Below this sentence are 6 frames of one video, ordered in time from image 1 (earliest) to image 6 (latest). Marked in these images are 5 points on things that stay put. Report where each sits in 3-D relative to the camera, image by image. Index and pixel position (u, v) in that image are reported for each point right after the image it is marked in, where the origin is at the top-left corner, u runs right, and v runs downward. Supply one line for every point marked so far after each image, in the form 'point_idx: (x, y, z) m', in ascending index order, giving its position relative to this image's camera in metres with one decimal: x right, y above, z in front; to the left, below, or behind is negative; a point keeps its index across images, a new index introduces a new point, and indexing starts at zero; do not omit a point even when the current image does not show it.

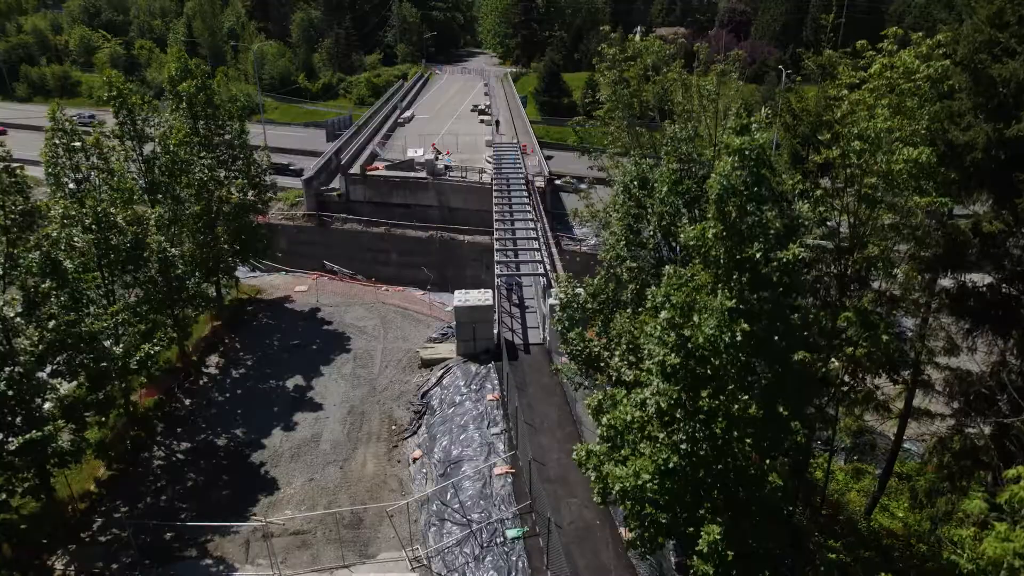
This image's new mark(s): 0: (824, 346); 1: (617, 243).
0: (+5.5, -1.0, +11.9) m
1: (+2.0, +0.9, +12.5) m
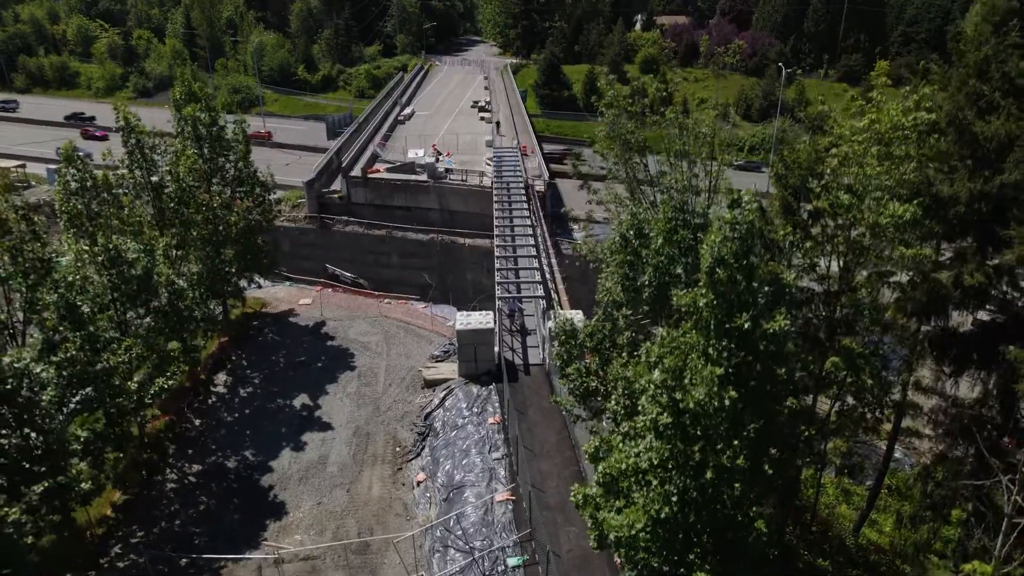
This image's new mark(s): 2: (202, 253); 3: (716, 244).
0: (+5.5, -1.8, +12.4) m
1: (+2.0, 0.0, +13.0) m
2: (-9.1, +1.0, +19.7) m
3: (+2.8, +0.6, +9.3) m
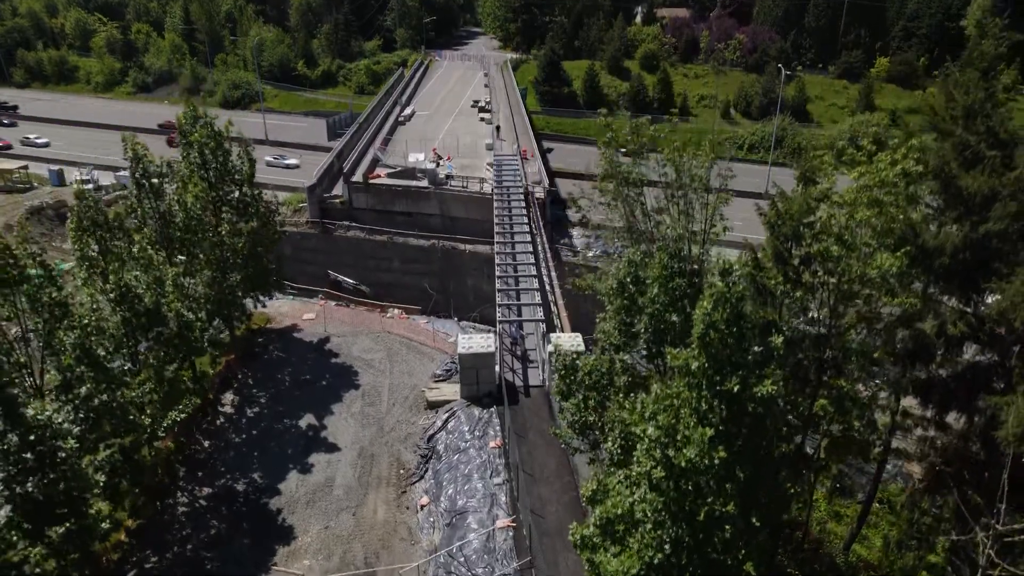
0: (+5.5, -2.7, +12.9) m
1: (+2.0, -0.8, +13.4) m
2: (-9.1, +0.3, +20.1) m
3: (+2.8, -0.3, +9.8) m
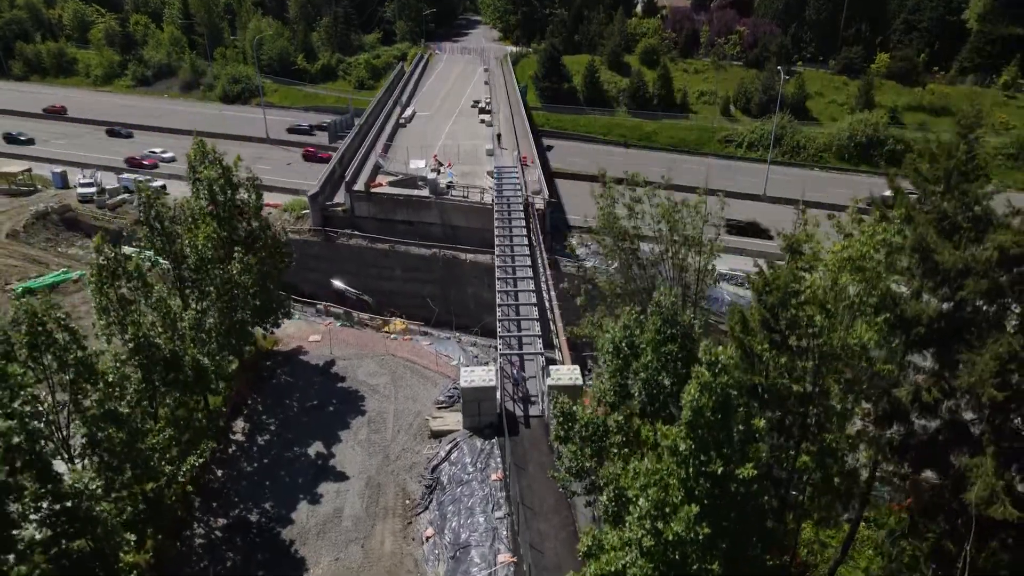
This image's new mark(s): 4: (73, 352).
0: (+5.6, -4.0, +13.7) m
1: (+2.0, -2.1, +14.2) m
2: (-9.0, -0.8, +20.9) m
3: (+2.9, -1.7, +10.6) m
4: (-9.0, -1.2, +13.7) m
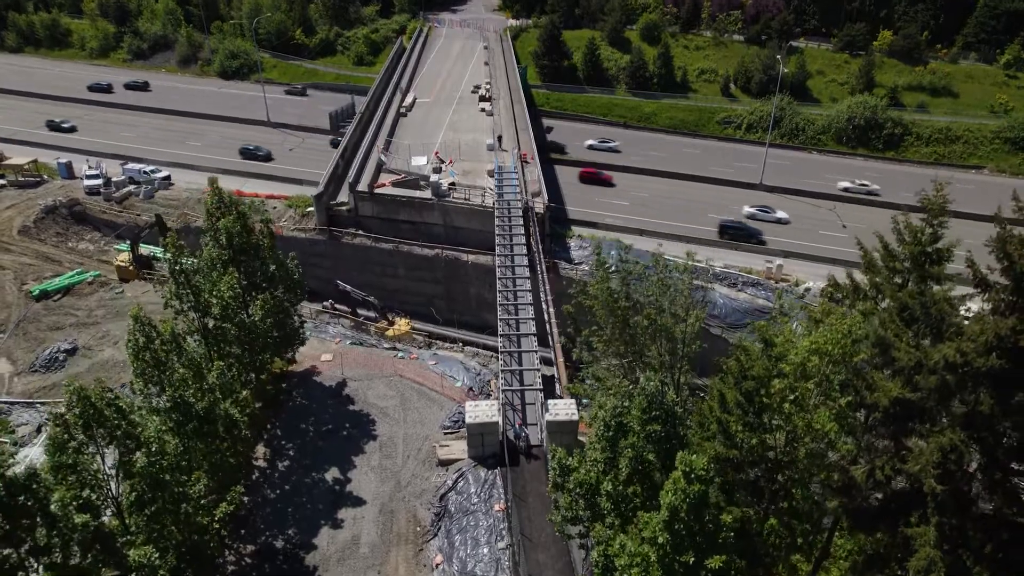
0: (+5.6, -5.8, +15.5) m
1: (+2.1, -3.9, +15.9) m
2: (-9.0, -2.3, +22.5) m
3: (+2.9, -3.8, +12.2) m
4: (-9.0, -3.1, +15.3) m
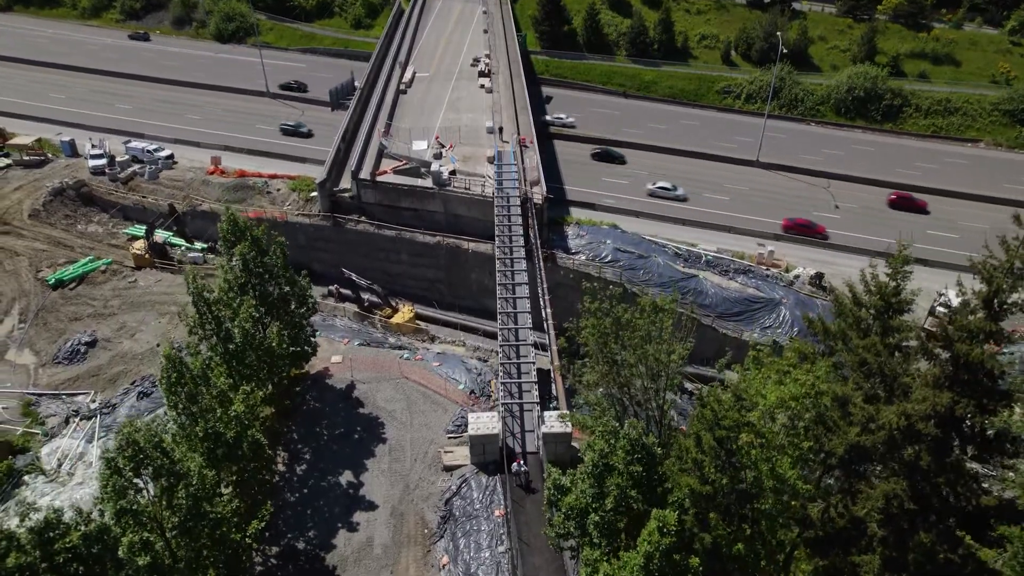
0: (+5.6, -7.2, +17.7) m
1: (+2.0, -5.3, +17.9) m
2: (-9.0, -3.2, +24.3) m
3: (+2.9, -5.4, +14.2) m
4: (-9.0, -4.5, +17.2) m
